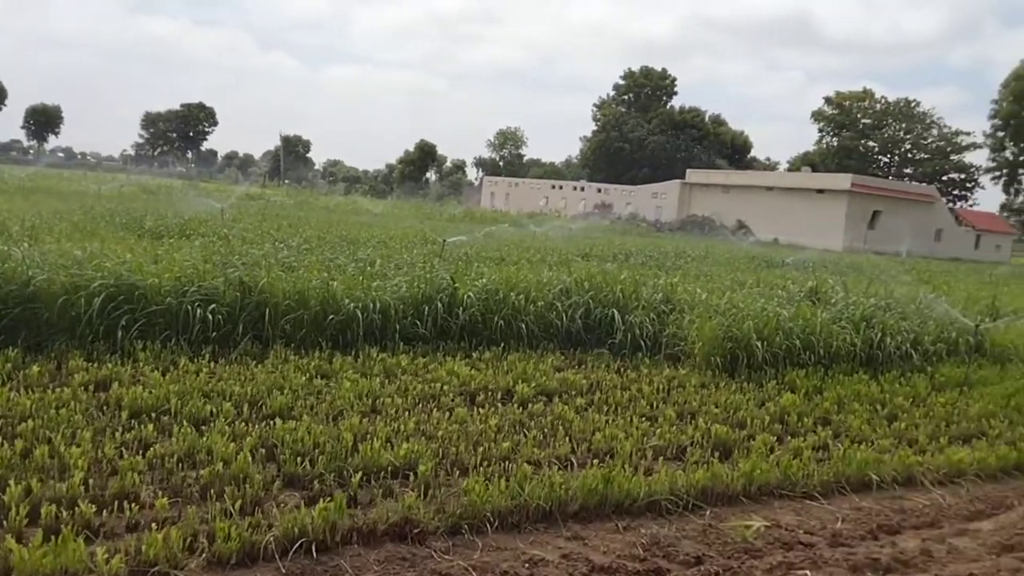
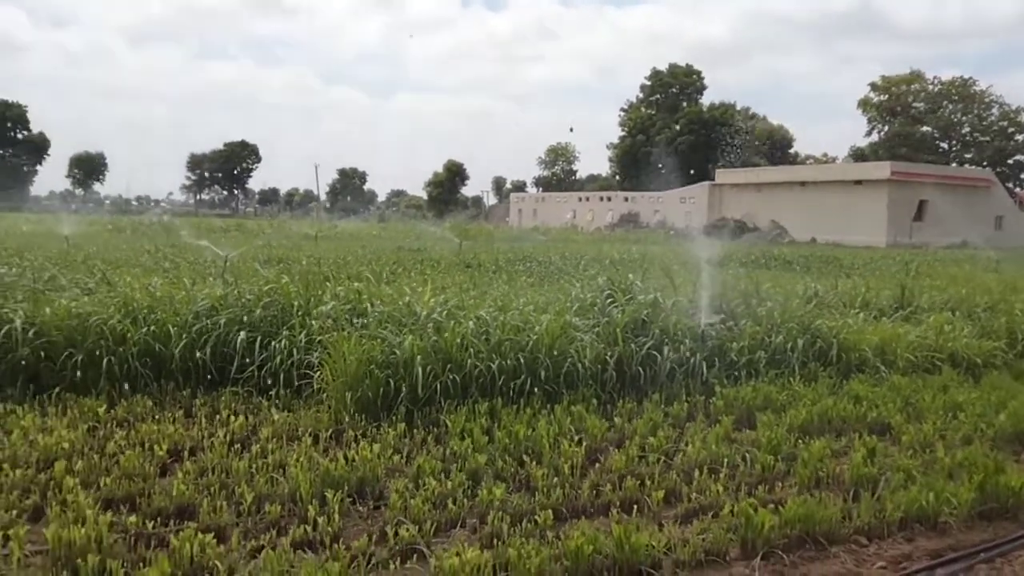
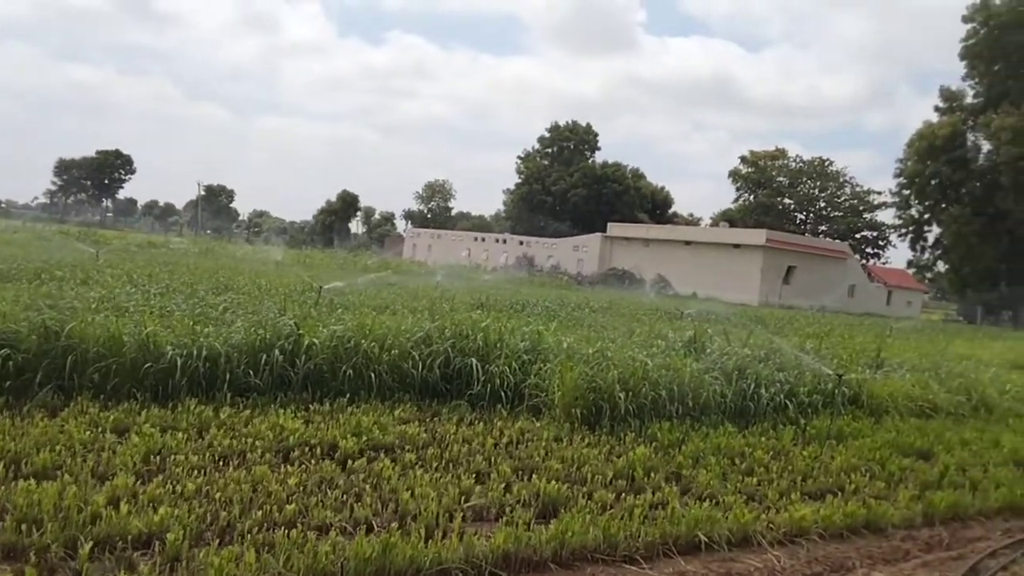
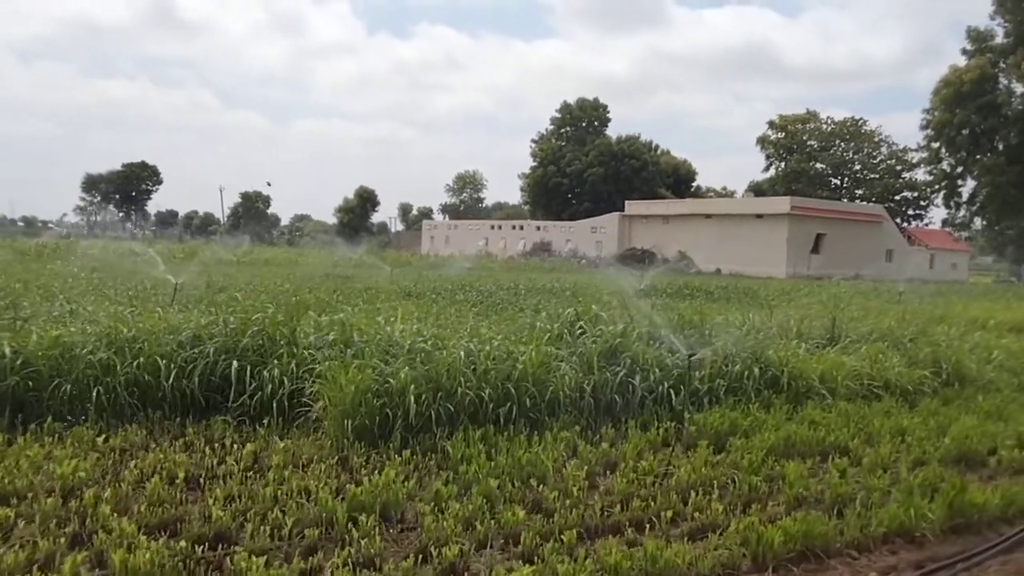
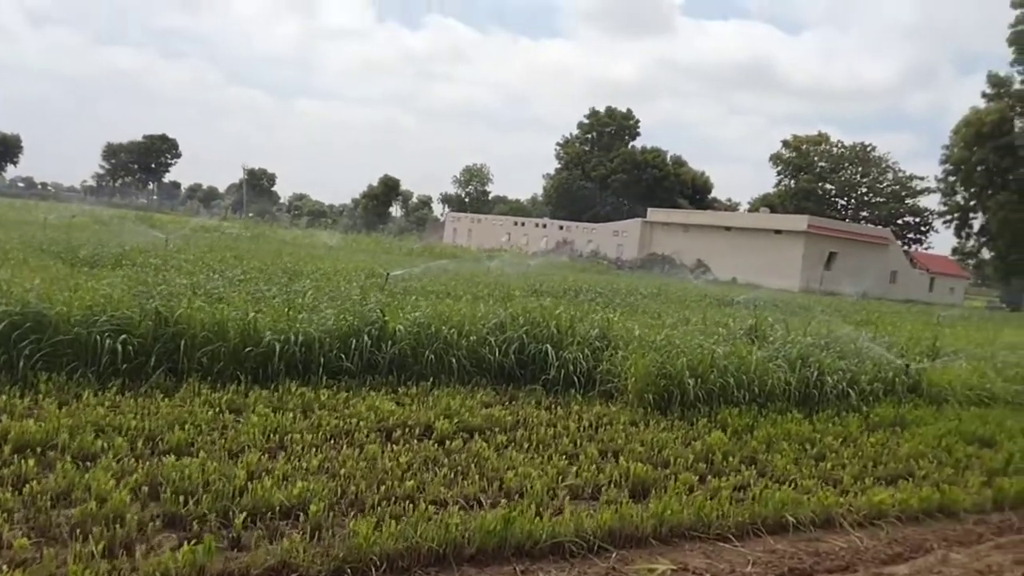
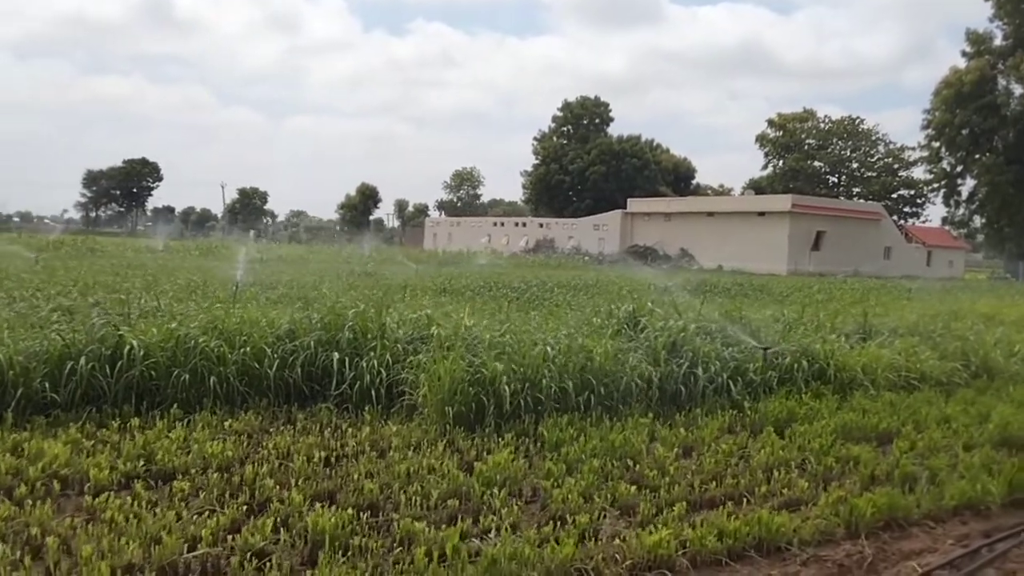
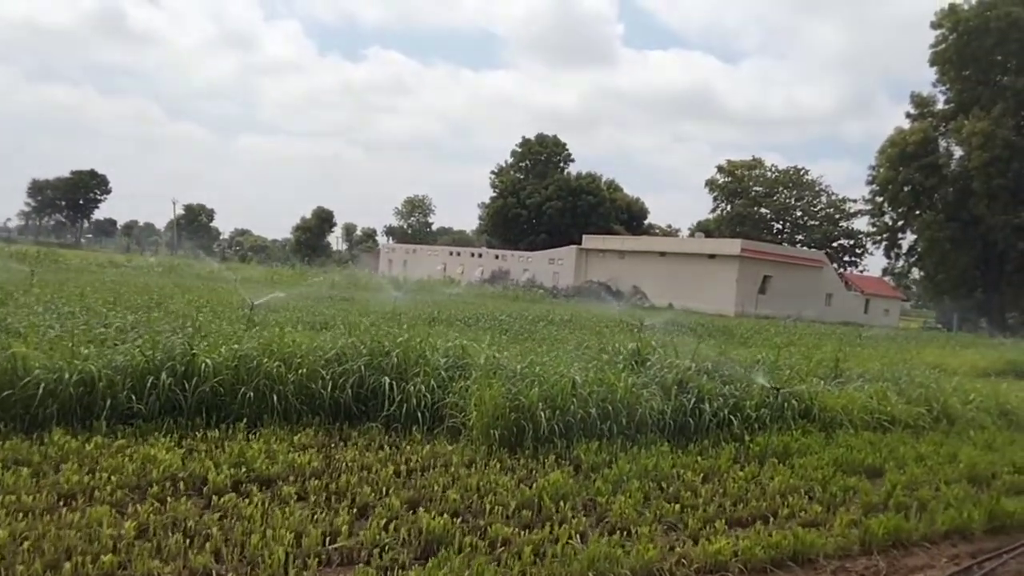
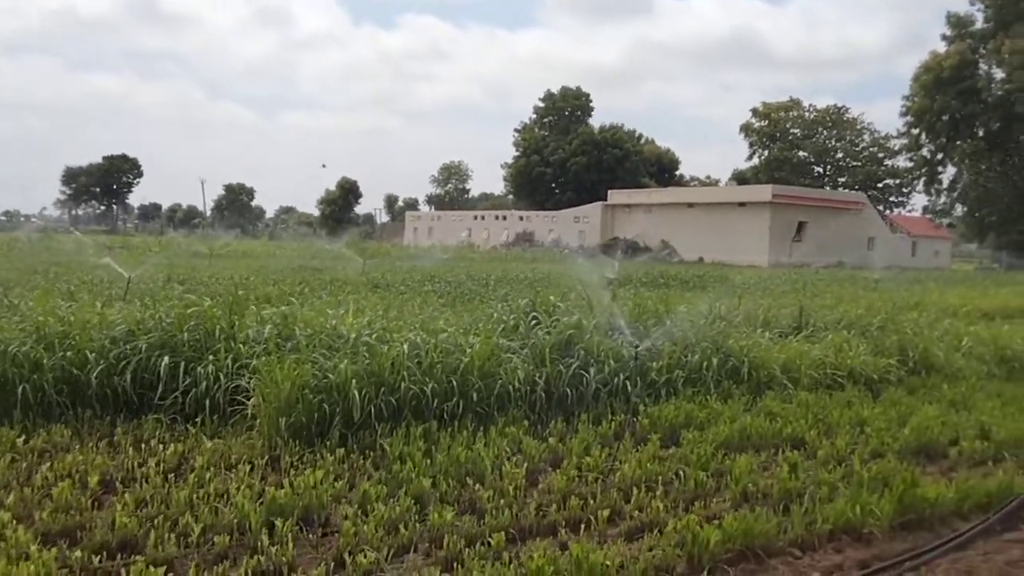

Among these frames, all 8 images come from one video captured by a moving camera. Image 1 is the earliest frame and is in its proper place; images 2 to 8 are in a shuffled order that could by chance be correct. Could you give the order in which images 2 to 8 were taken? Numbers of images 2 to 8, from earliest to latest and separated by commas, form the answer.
5, 3, 7, 6, 4, 8, 2
